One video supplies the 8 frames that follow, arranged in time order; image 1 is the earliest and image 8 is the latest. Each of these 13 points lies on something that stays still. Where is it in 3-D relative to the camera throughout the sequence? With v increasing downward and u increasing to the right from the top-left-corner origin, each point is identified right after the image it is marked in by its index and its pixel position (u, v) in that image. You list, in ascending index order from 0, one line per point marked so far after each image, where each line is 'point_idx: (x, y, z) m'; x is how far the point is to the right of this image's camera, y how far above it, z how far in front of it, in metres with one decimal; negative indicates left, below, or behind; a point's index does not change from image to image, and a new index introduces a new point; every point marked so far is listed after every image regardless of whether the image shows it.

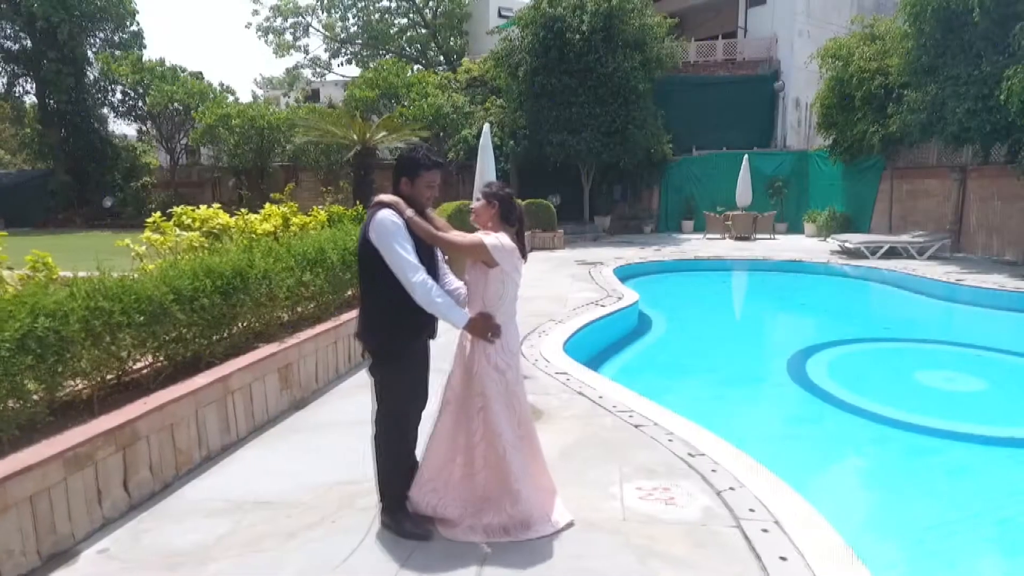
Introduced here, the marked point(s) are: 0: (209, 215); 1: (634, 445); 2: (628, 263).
0: (-2.9, +0.7, +5.8) m
1: (+0.8, -1.0, +4.0) m
2: (+2.6, +0.6, +13.7) m
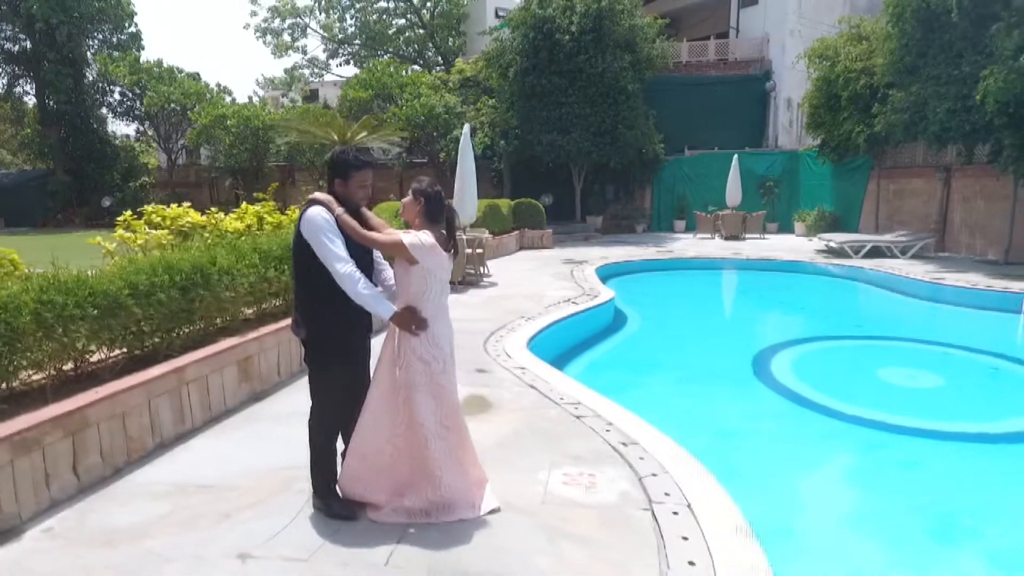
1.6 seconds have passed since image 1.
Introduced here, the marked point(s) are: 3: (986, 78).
0: (-3.3, +0.7, +5.9) m
1: (+0.4, -1.0, +4.1) m
2: (+2.3, +0.6, +13.9) m
3: (+8.6, +3.8, +10.9) m
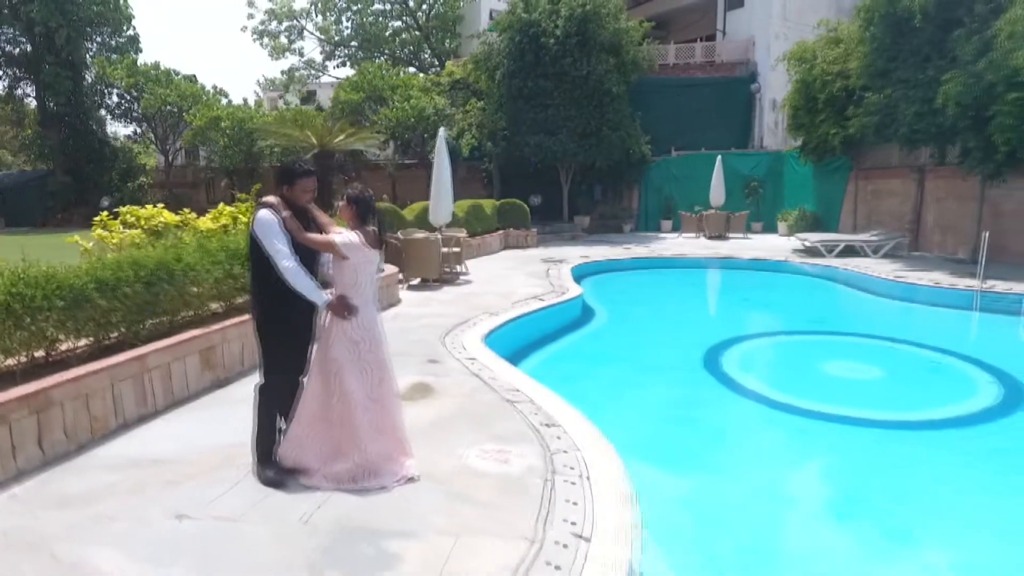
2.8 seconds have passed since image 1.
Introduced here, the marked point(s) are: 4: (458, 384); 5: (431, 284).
0: (-3.8, +0.8, +6.3) m
1: (-0.1, -1.0, +4.5) m
2: (+1.9, +0.7, +14.2) m
3: (+8.1, +3.9, +11.3) m
4: (-0.5, -0.8, +5.3) m
5: (-1.4, +0.1, +10.5) m
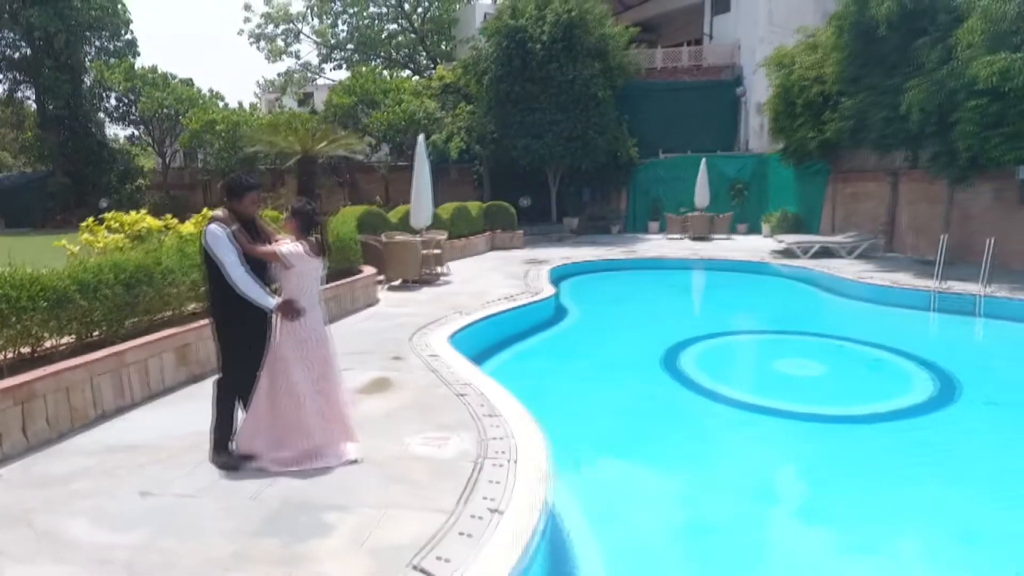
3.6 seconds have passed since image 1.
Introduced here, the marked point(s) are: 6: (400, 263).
0: (-4.2, +0.8, +6.7) m
1: (-0.5, -1.0, +4.9) m
2: (+1.5, +0.6, +14.6) m
3: (+7.7, +3.8, +11.6) m
4: (-0.9, -0.9, +5.7) m
5: (-1.8, +0.1, +10.9) m
6: (-2.0, +0.4, +10.7) m
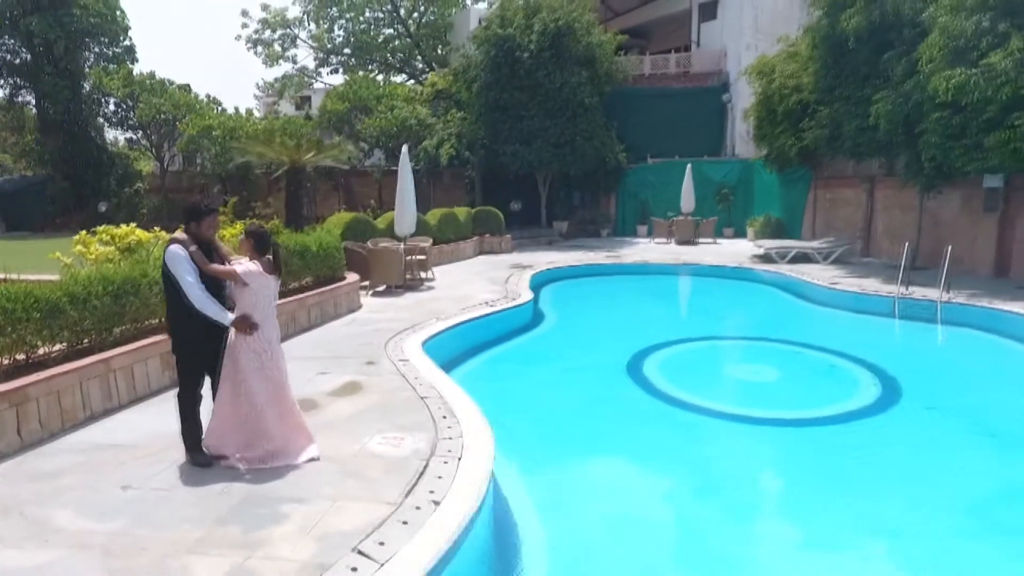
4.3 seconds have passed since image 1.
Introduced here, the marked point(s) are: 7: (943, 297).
0: (-4.6, +0.7, +7.2) m
1: (-0.9, -1.1, +5.3) m
2: (+1.1, +0.5, +15.0) m
3: (+7.3, +3.7, +12.0) m
4: (-1.3, -1.0, +6.1) m
5: (-2.2, 0.0, +11.3) m
6: (-2.4, +0.3, +11.1) m
7: (+7.7, -0.2, +10.8) m
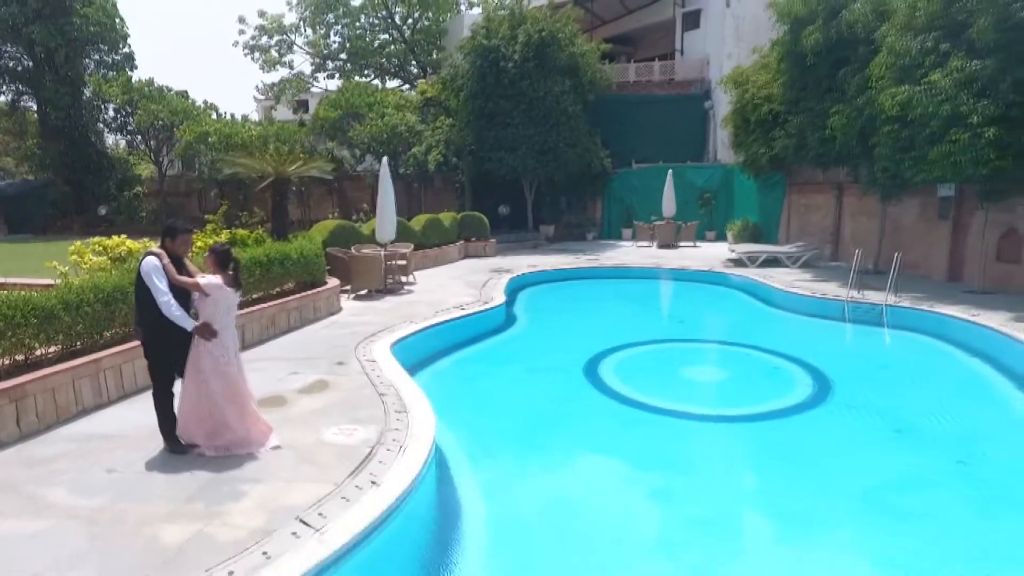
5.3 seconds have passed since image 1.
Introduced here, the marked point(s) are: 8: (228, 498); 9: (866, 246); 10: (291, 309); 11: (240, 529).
0: (-5.1, +0.6, +7.8) m
1: (-1.4, -1.2, +5.9) m
2: (+0.6, +0.5, +15.7) m
3: (+6.8, +3.7, +12.7) m
4: (-1.8, -1.0, +6.7) m
5: (-2.7, -0.1, +11.9) m
6: (-2.9, +0.2, +11.7) m
7: (+7.2, -0.3, +11.4) m
8: (-2.0, -1.5, +4.2) m
9: (+9.1, +1.1, +15.4) m
10: (-3.3, -0.3, +9.1) m
11: (-1.7, -1.5, +3.8) m
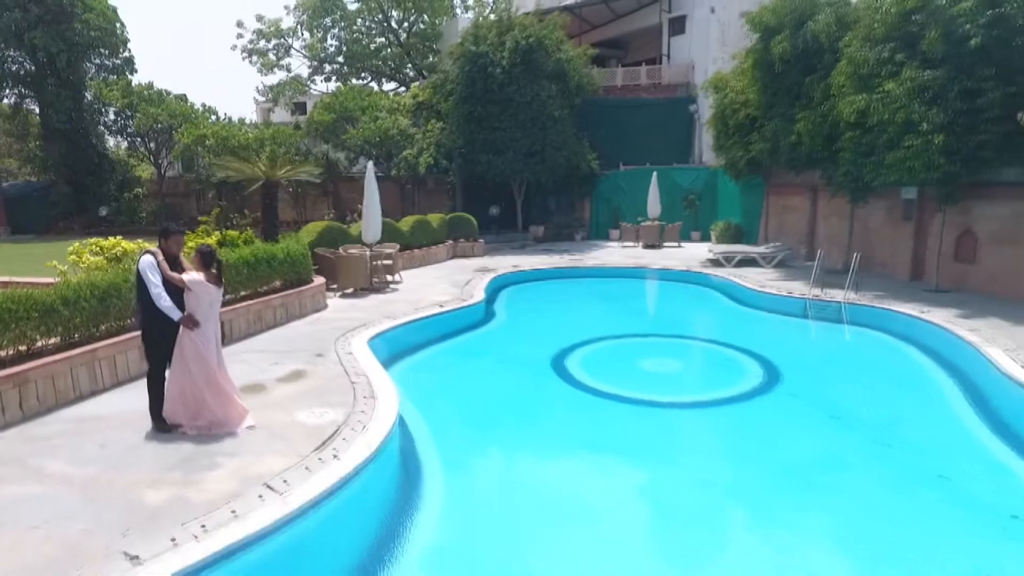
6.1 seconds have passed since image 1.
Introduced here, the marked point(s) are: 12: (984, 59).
0: (-5.6, +0.6, +8.4) m
1: (-1.9, -1.1, +6.5) m
2: (+0.2, +0.5, +16.2) m
3: (+6.4, +3.7, +13.2) m
4: (-2.3, -1.0, +7.3) m
5: (-3.1, -0.1, +12.5) m
6: (-3.3, +0.3, +12.3) m
7: (+6.7, -0.2, +12.0) m
8: (-2.4, -1.4, +4.7) m
9: (+8.7, +1.1, +16.0) m
10: (-3.8, -0.3, +9.7) m
11: (-2.2, -1.5, +4.4) m
12: (+8.0, +3.9, +10.2) m
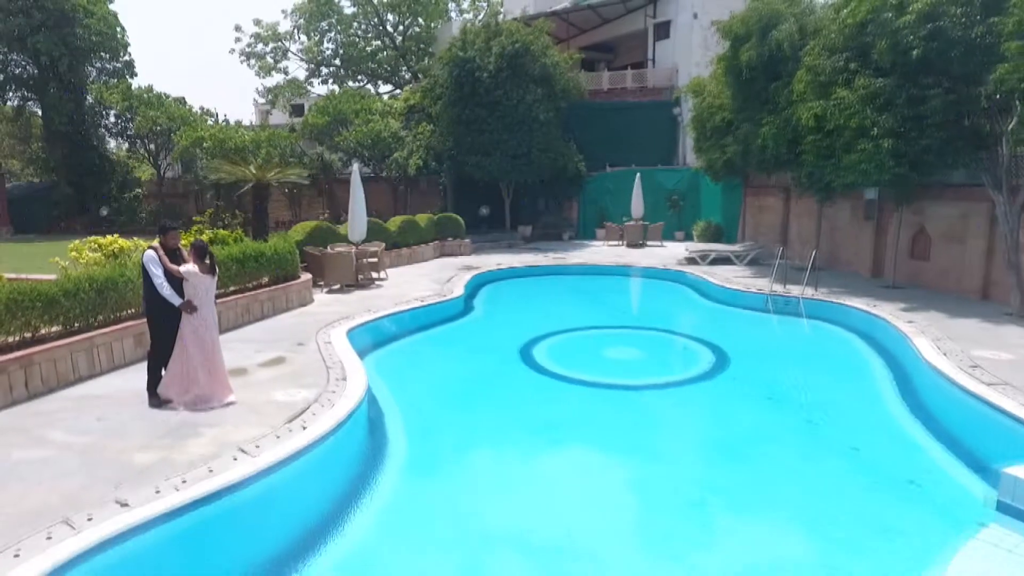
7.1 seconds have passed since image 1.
0: (-6.1, +0.7, +9.1) m
1: (-2.4, -1.0, +7.2) m
2: (-0.3, +0.6, +16.9) m
3: (+5.9, +3.8, +13.9) m
4: (-2.7, -0.9, +7.9) m
5: (-3.6, 0.0, +13.2) m
6: (-3.8, +0.4, +12.9) m
7: (+6.3, -0.2, +12.6) m
8: (-2.9, -1.3, +5.4) m
9: (+8.2, +1.2, +16.6) m
10: (-4.3, -0.2, +10.4) m
11: (-2.7, -1.4, +5.1) m
12: (+7.5, +4.0, +10.8) m
